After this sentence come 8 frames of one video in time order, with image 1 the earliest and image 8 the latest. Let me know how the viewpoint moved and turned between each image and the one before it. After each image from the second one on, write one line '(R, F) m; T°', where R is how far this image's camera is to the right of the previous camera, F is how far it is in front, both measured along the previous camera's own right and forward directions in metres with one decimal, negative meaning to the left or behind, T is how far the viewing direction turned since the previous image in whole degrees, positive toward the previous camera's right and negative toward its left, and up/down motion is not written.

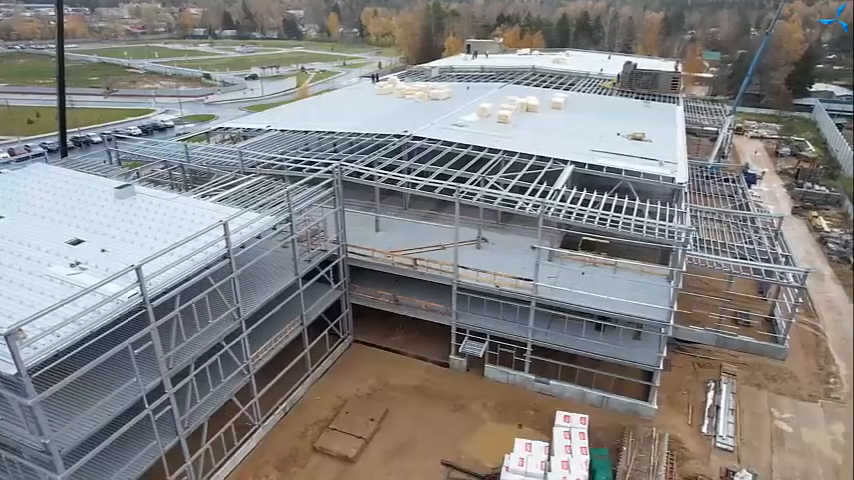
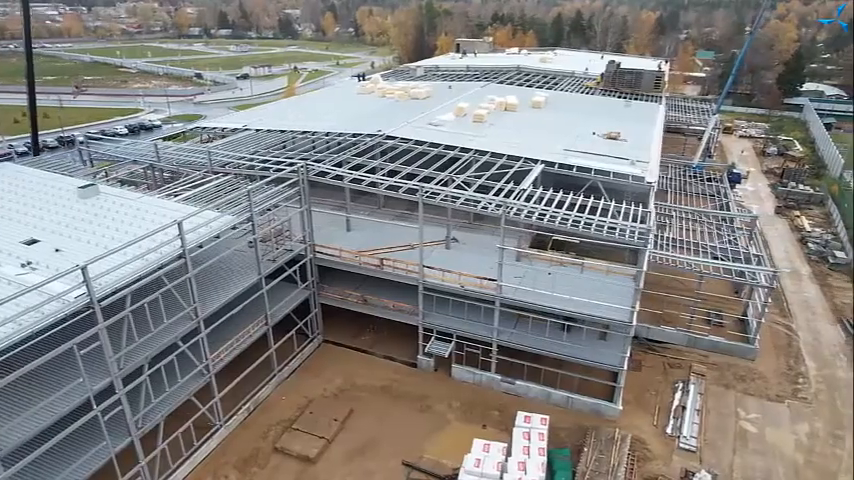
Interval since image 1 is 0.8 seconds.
(+1.1, +0.1) m; 0°
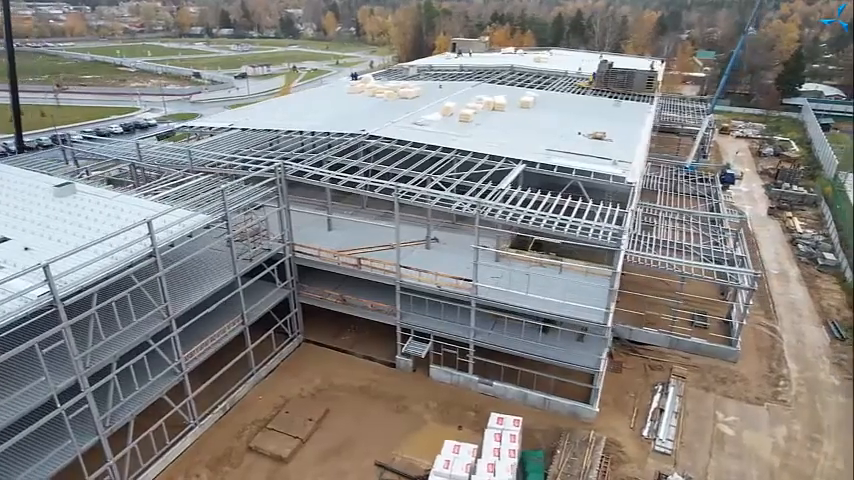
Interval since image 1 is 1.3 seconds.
(+0.9, +0.1) m; 0°
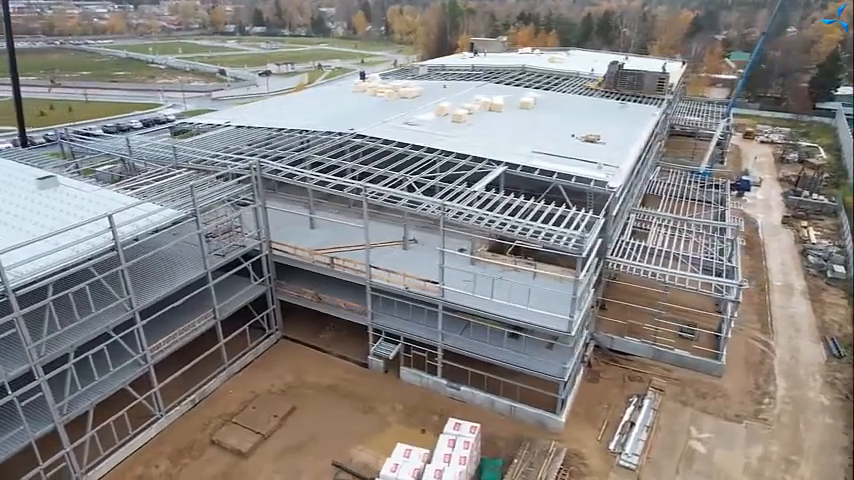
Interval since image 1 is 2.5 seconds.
(+2.0, +0.2) m; -3°
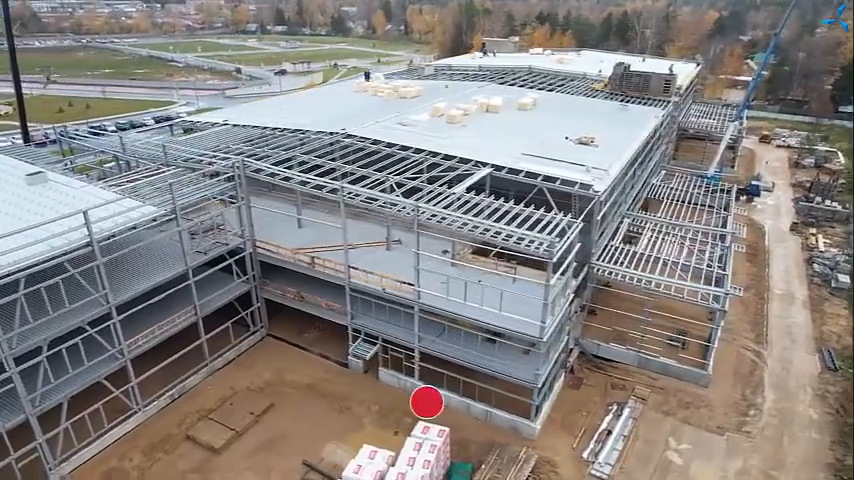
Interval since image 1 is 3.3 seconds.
(+1.4, +0.1) m; -2°
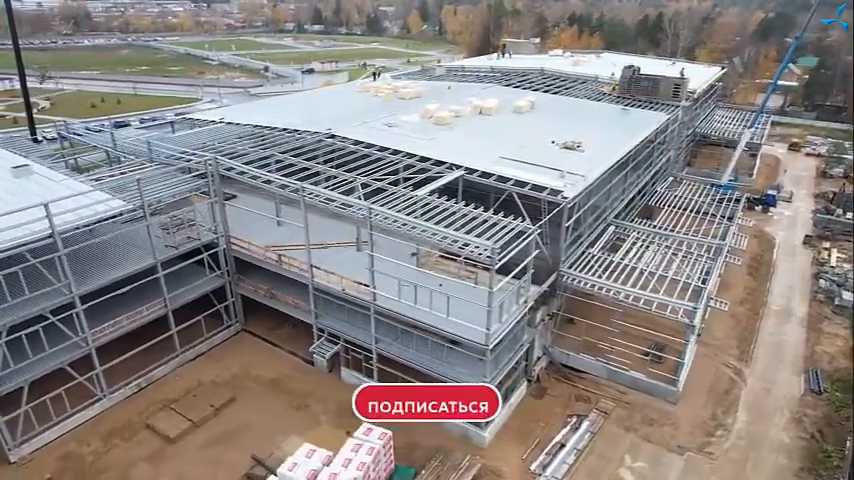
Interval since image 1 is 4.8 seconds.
(+2.4, +0.2) m; -4°
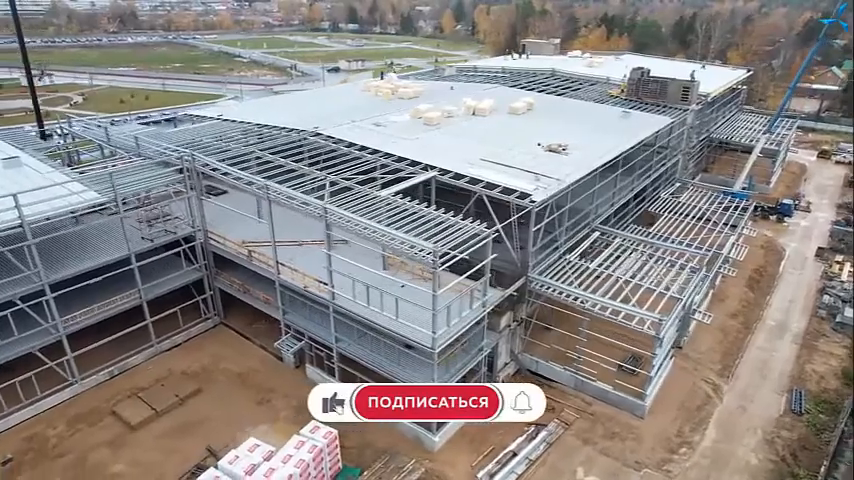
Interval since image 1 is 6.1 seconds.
(+2.3, +0.2) m; -4°
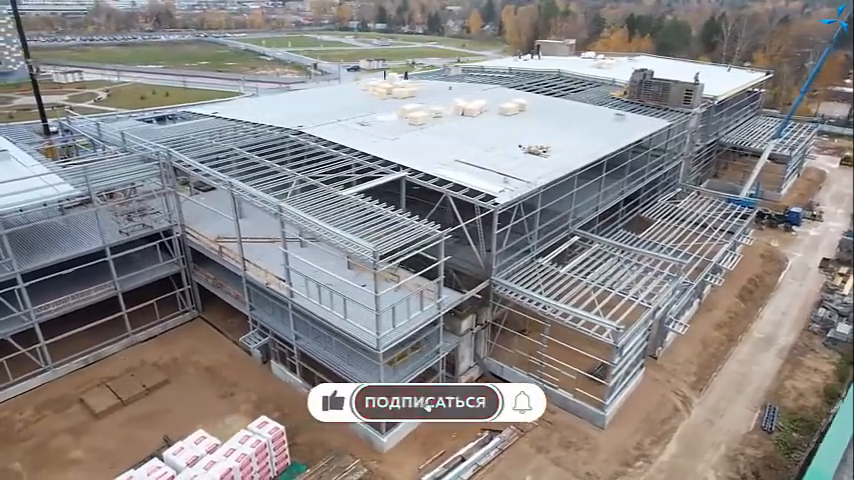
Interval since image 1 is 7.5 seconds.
(+2.2, +0.2) m; -3°
